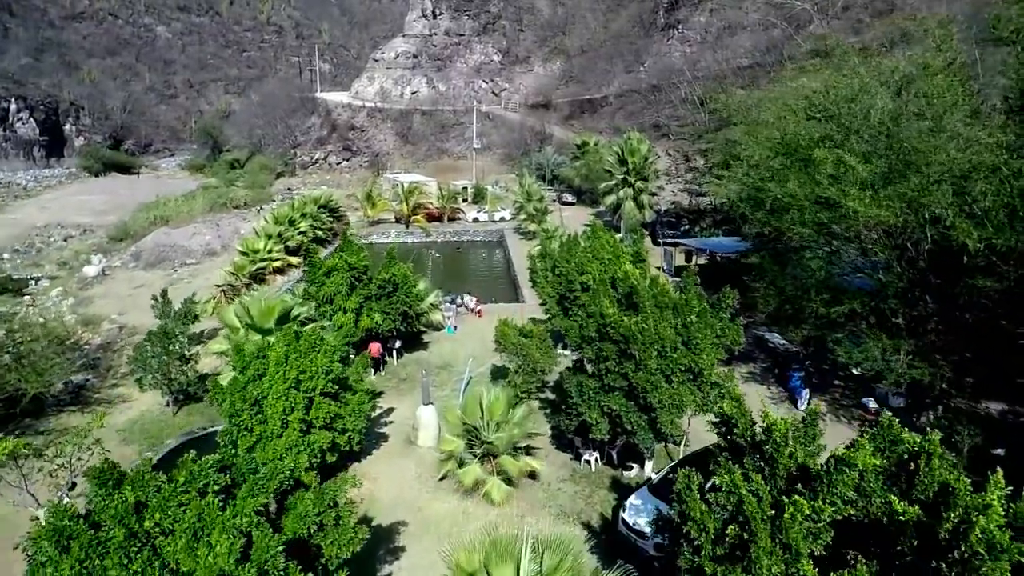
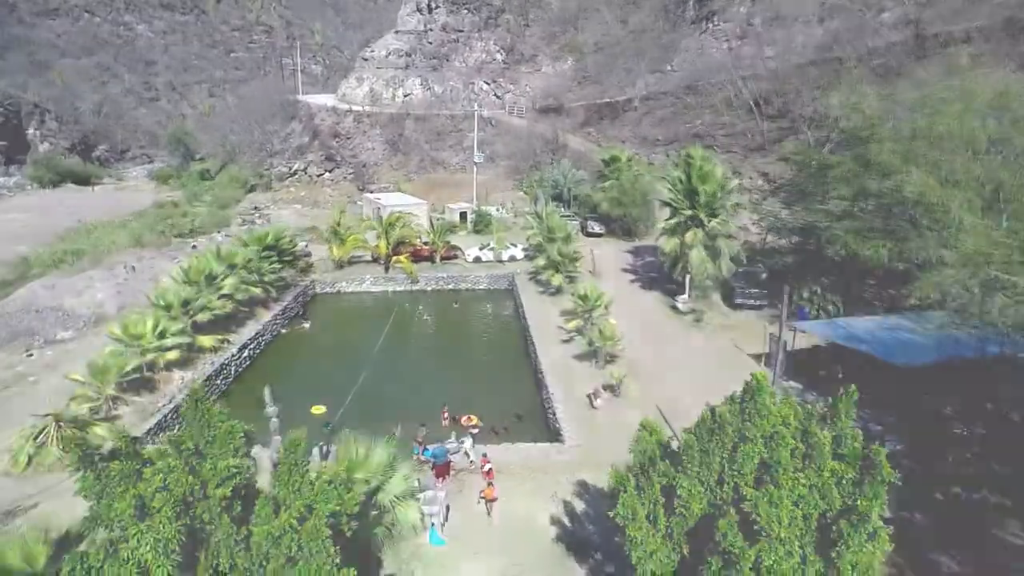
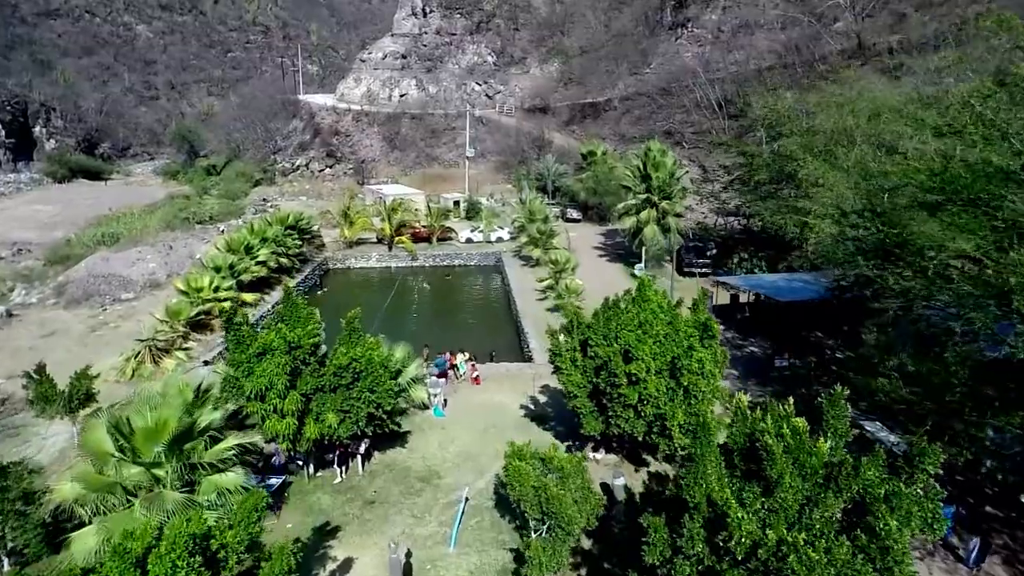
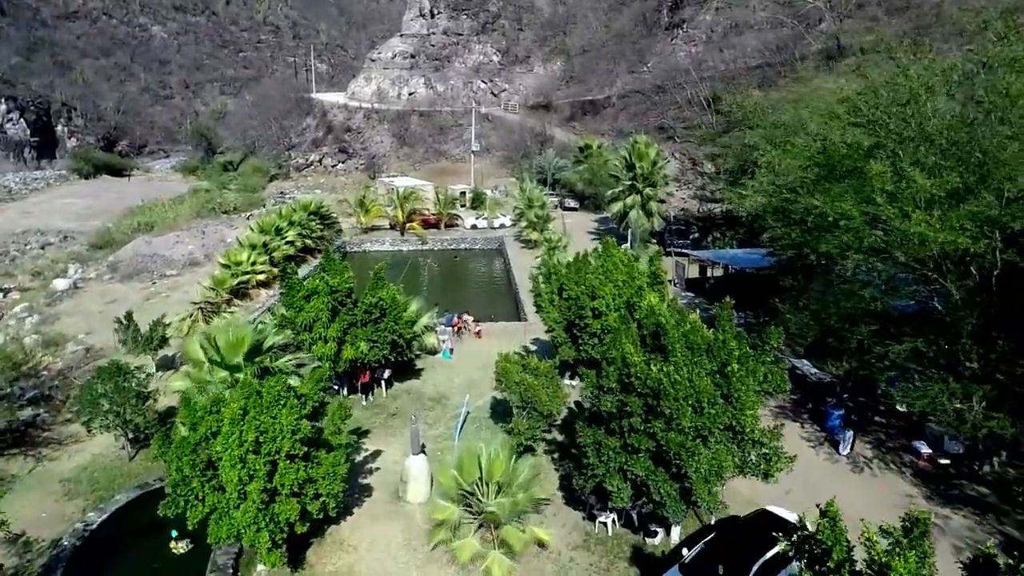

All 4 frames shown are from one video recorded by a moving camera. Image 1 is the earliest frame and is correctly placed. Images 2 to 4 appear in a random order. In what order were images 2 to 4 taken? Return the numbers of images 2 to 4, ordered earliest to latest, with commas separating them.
4, 3, 2
